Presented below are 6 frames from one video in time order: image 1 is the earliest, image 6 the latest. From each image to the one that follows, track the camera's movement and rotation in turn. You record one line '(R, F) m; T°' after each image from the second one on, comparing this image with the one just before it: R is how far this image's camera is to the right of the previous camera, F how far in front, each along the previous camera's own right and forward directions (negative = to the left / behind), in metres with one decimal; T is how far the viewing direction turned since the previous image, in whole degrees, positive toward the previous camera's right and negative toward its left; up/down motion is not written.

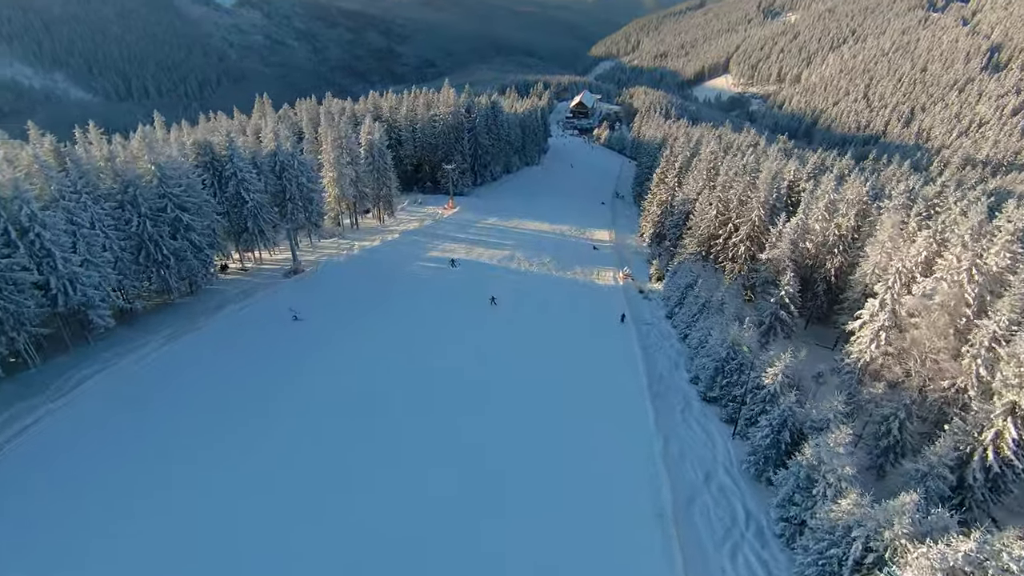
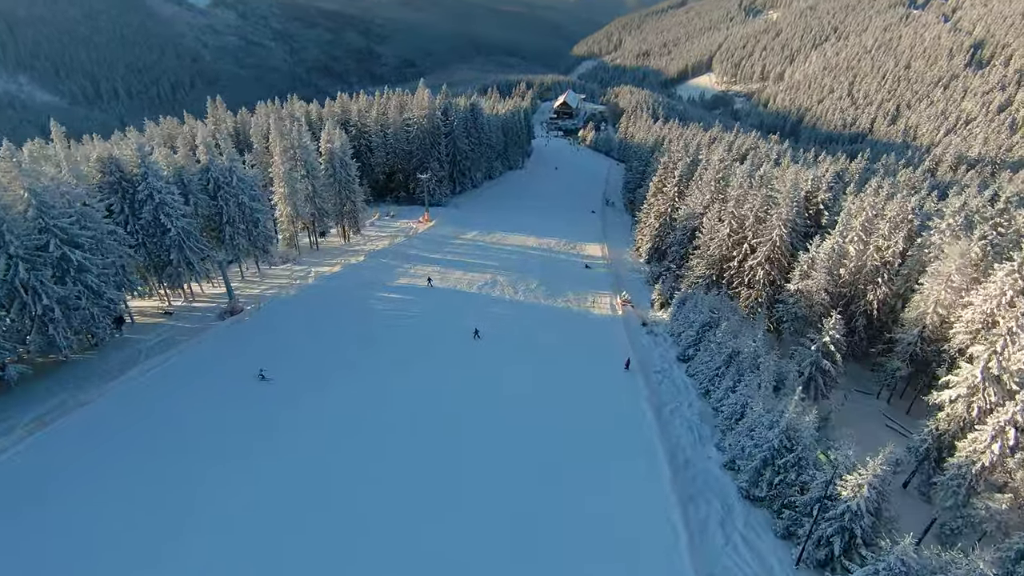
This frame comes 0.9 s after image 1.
(+0.3, +6.8) m; +1°
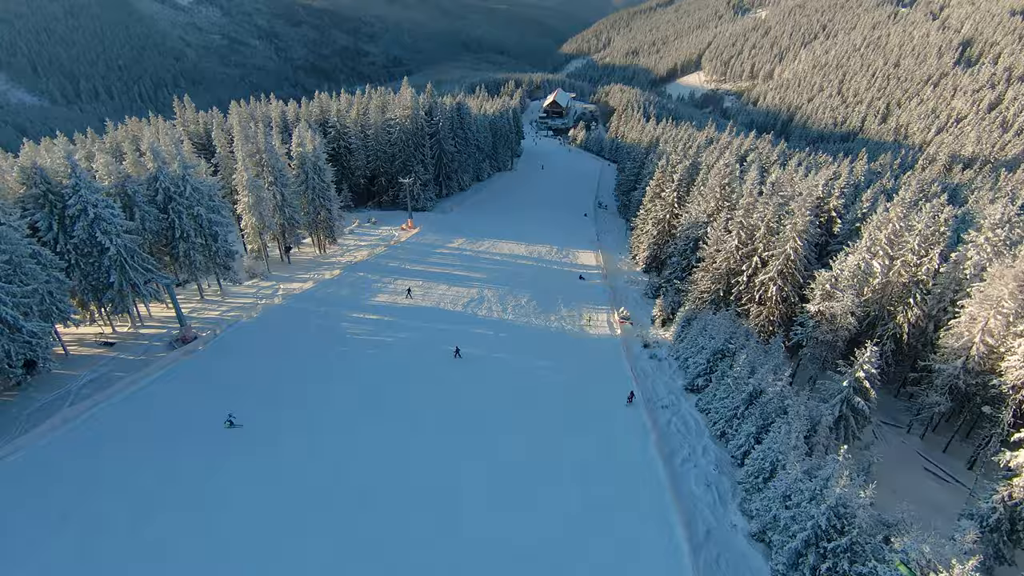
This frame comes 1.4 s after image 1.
(+0.2, +3.8) m; +1°
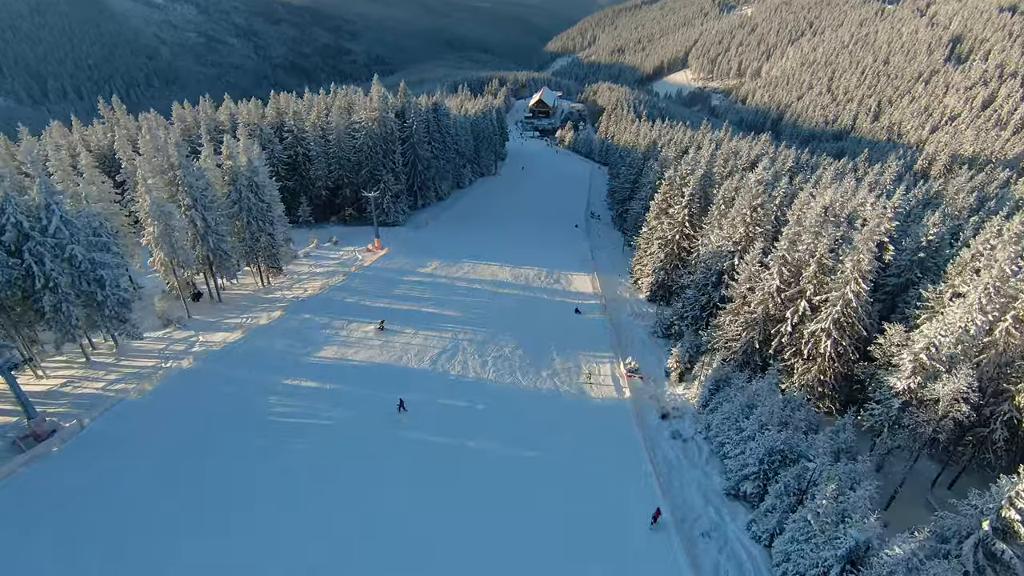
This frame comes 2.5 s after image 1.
(+0.4, +8.3) m; +1°
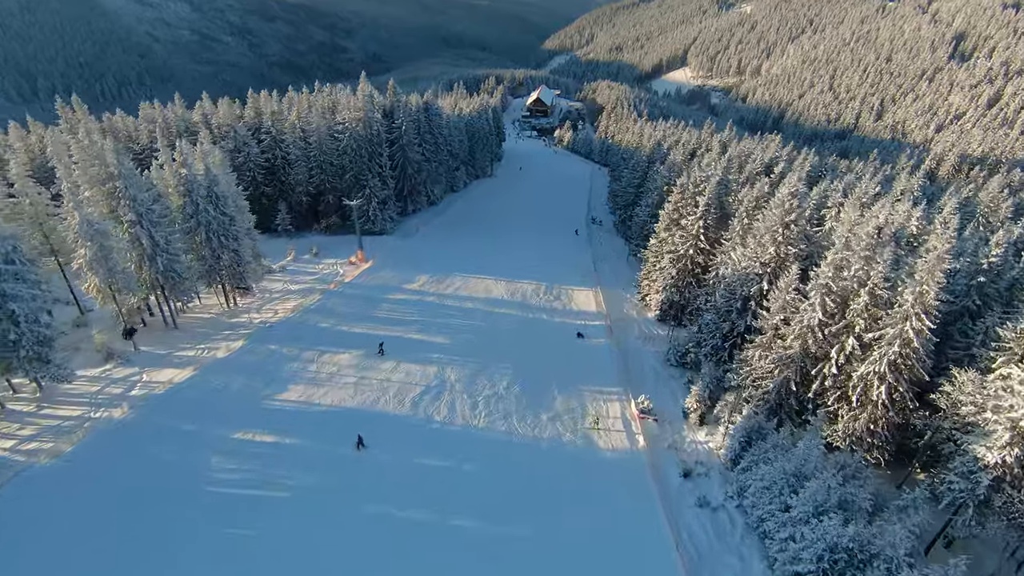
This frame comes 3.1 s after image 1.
(+0.2, +4.5) m; 0°
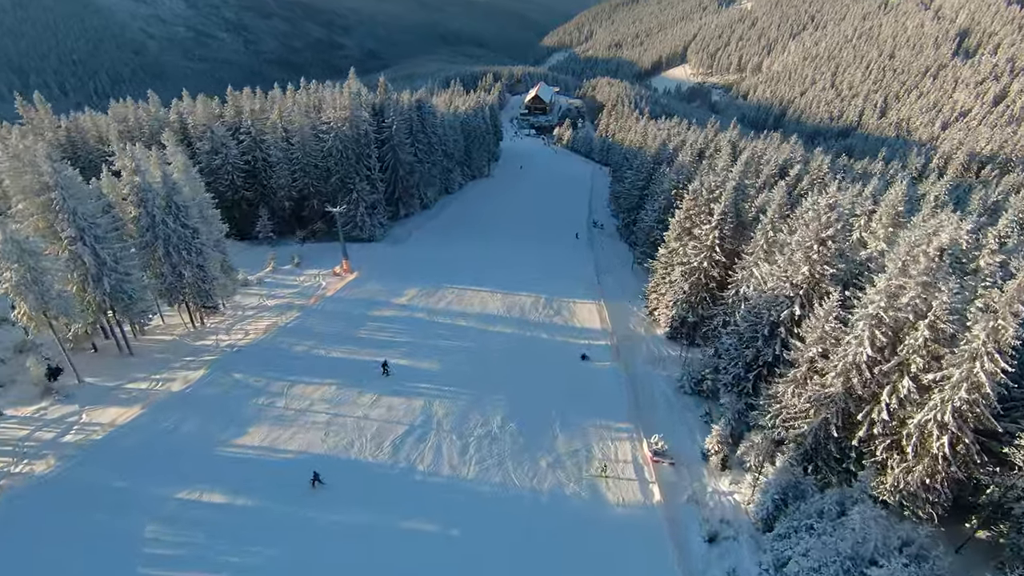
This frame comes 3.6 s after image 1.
(+0.1, +3.7) m; 0°
